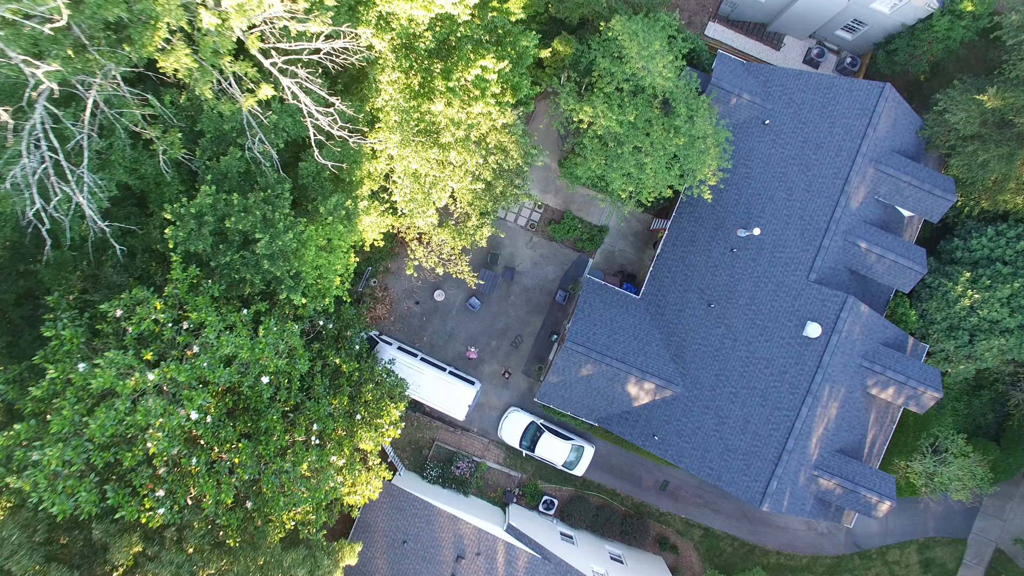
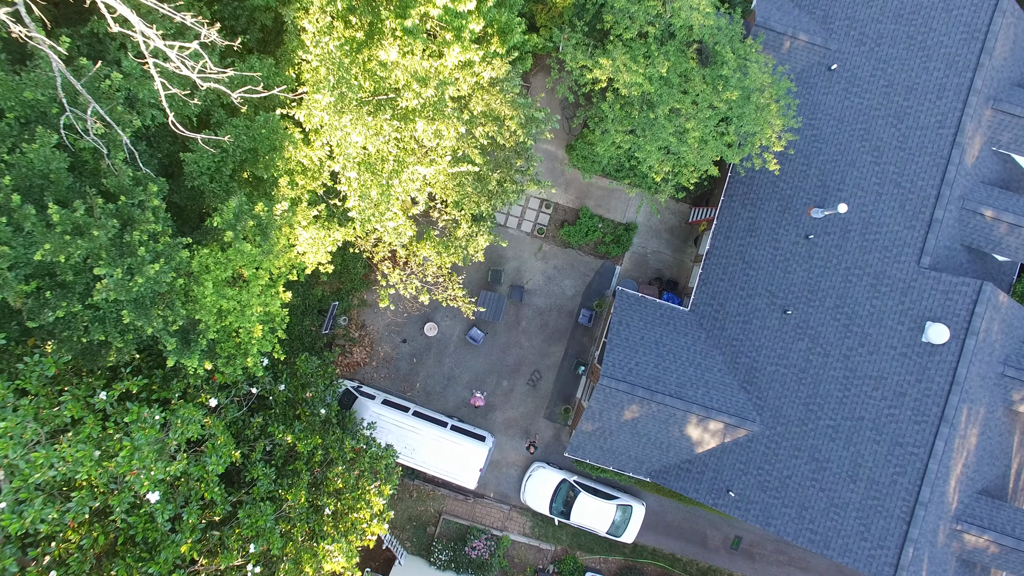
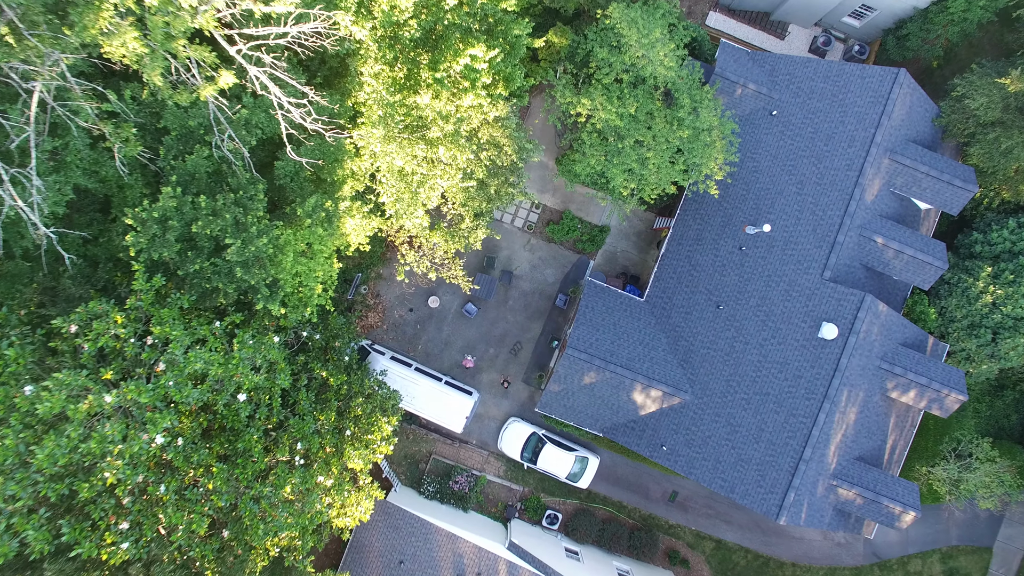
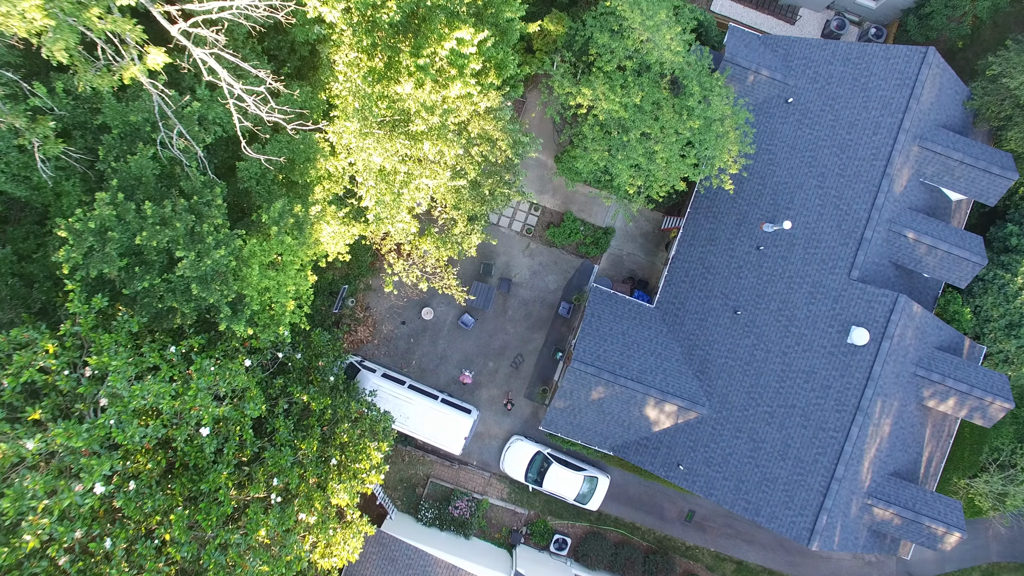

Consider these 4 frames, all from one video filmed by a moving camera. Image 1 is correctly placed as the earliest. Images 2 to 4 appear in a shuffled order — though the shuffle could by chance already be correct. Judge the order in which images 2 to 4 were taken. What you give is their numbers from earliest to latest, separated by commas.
3, 4, 2
